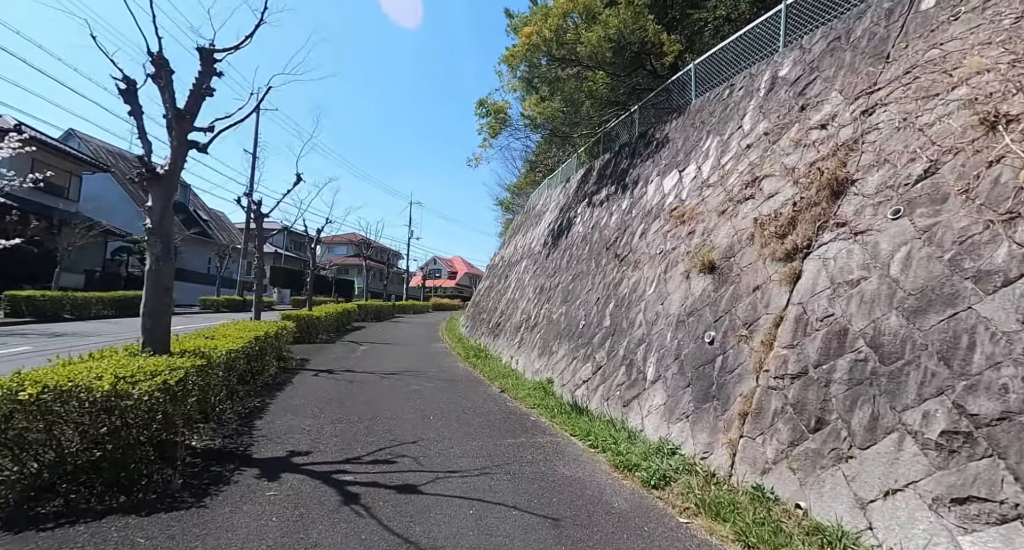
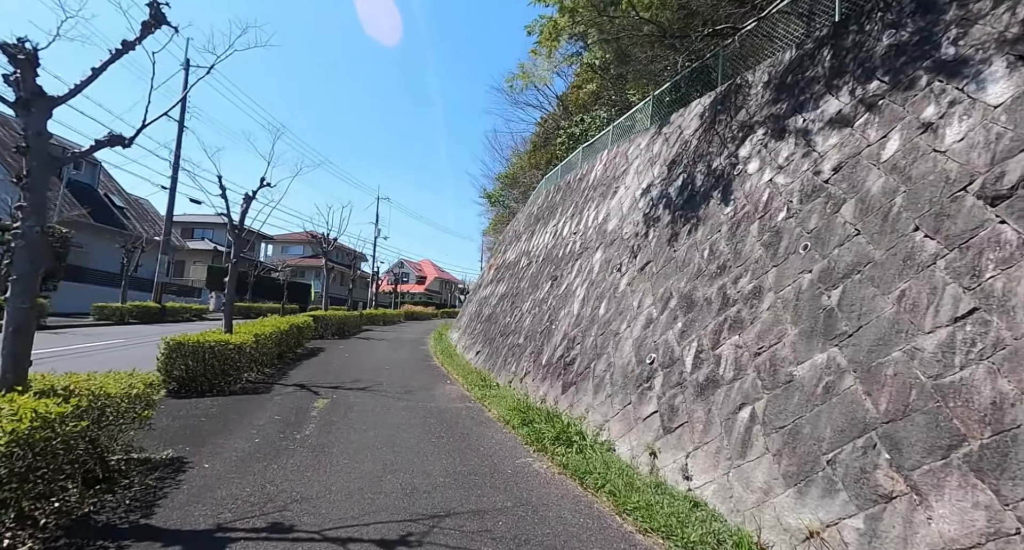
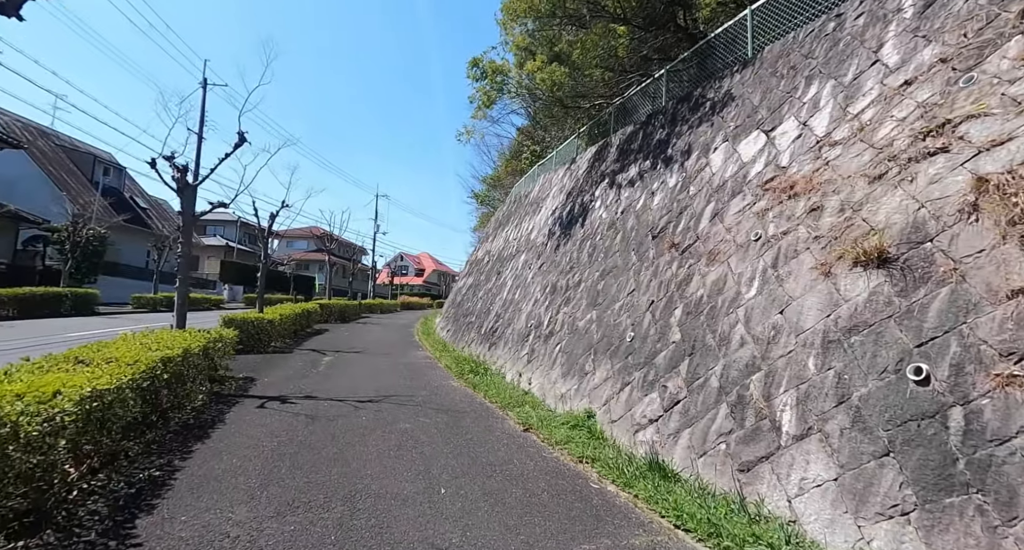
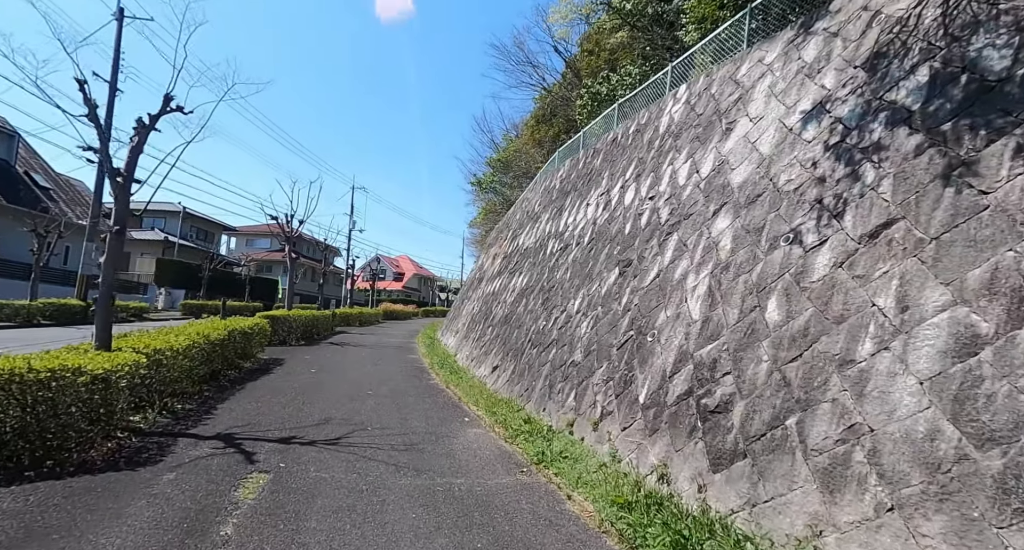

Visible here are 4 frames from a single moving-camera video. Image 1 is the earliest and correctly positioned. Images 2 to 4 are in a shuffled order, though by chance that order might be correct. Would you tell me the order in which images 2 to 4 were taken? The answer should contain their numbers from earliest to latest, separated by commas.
3, 2, 4
